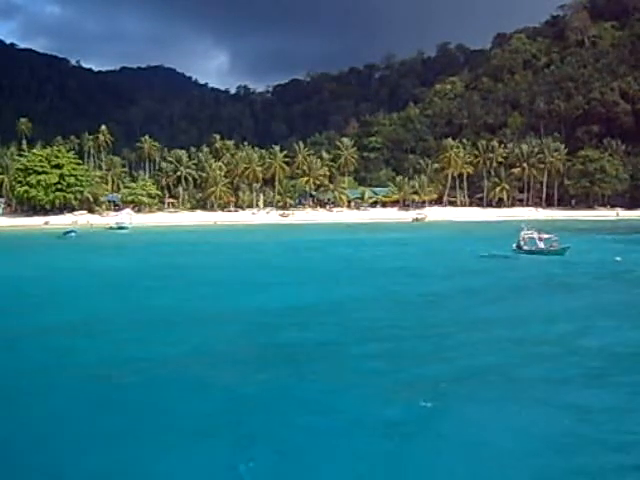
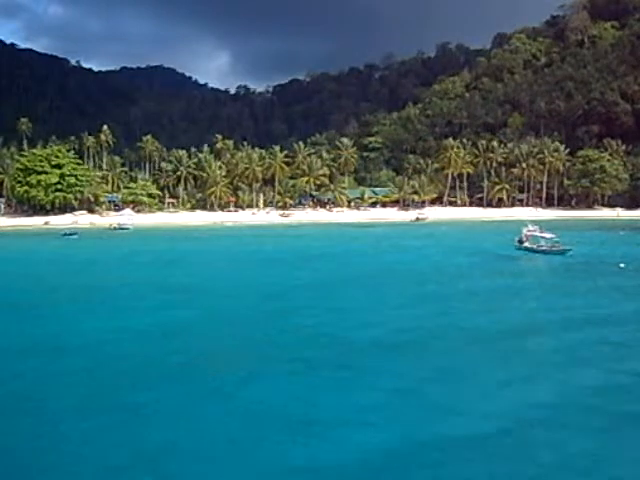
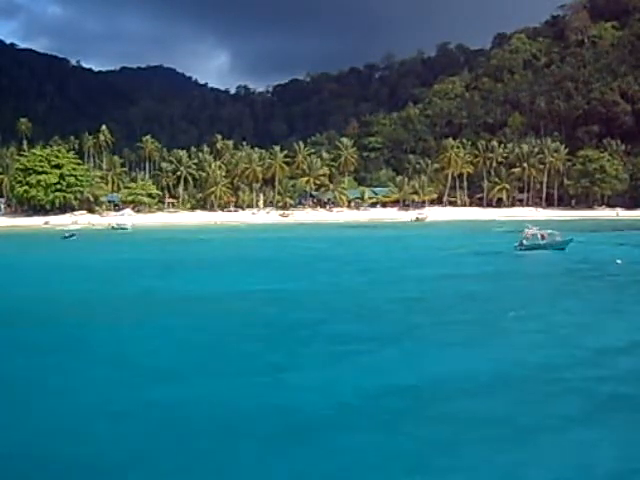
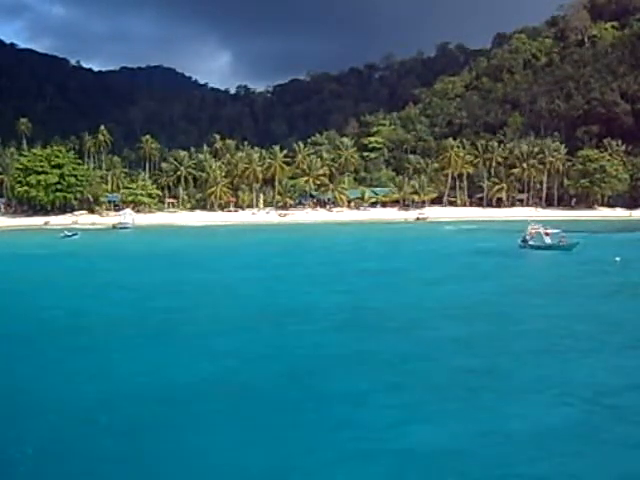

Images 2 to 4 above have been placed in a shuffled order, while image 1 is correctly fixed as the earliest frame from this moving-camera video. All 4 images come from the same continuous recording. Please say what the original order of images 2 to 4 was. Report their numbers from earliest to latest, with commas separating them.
3, 2, 4
